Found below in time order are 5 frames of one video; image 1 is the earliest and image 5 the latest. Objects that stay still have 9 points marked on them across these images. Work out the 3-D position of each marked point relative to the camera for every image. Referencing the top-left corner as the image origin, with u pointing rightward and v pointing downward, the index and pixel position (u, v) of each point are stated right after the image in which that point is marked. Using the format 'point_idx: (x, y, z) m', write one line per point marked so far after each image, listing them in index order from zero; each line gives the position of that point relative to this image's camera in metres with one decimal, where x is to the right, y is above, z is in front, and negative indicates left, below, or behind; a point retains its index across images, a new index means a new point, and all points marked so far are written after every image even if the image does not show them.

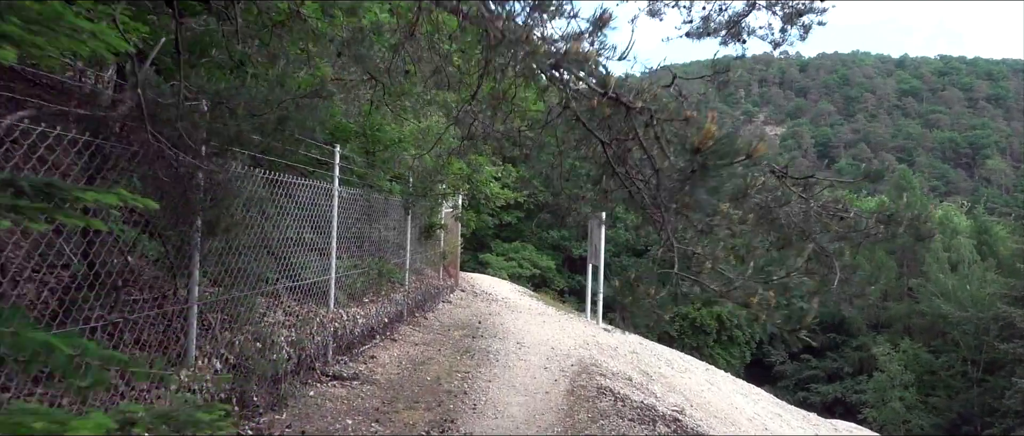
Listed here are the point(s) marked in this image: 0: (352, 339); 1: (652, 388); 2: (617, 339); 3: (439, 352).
0: (-1.1, -0.9, +4.8) m
1: (+1.0, -1.2, +5.1) m
2: (+1.1, -1.2, +7.0) m
3: (-0.5, -1.0, +5.2) m
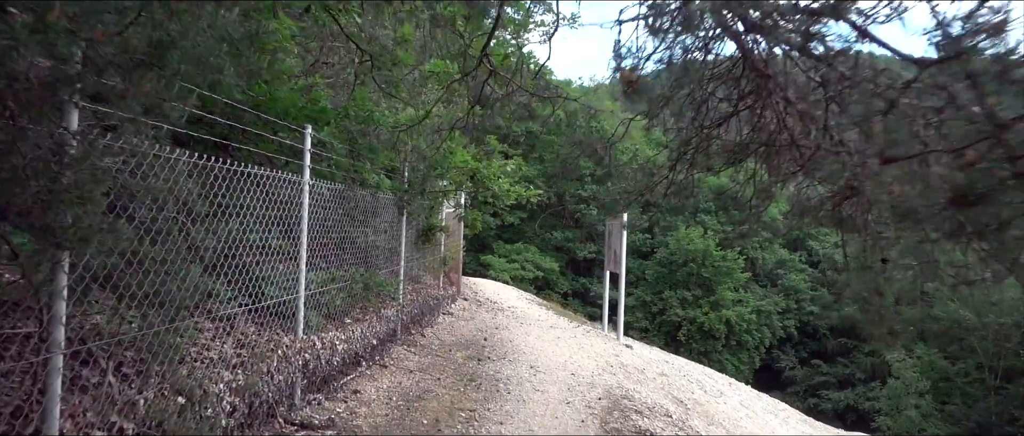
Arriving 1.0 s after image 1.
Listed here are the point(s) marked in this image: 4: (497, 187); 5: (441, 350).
0: (-1.0, -0.9, +3.9) m
1: (+1.1, -1.3, +4.3) m
2: (+1.1, -1.2, +6.1) m
3: (-0.5, -1.0, +4.3) m
4: (-0.1, +0.3, +6.9) m
5: (-0.5, -1.0, +5.1) m
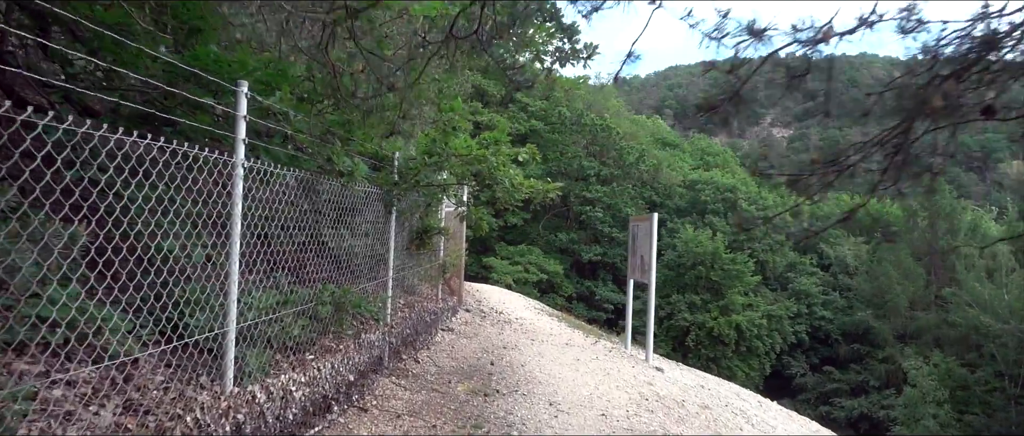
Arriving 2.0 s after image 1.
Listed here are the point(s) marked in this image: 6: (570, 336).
0: (-0.9, -0.9, +3.0) m
1: (+1.2, -1.3, +3.3) m
2: (+1.2, -1.2, +5.1) m
3: (-0.4, -1.0, +3.3) m
4: (-0.1, +0.3, +6.0) m
5: (-0.4, -1.0, +4.1) m
6: (+0.6, -1.1, +6.7) m
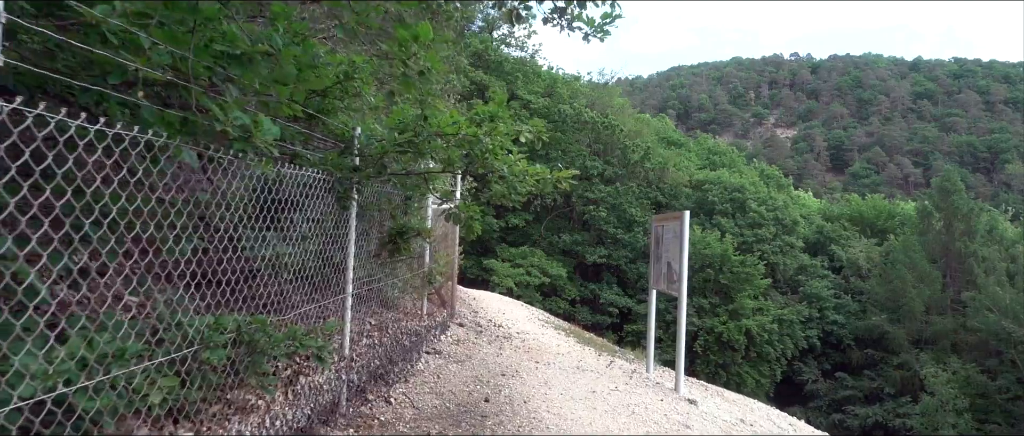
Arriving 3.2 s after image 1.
0: (-1.0, -0.8, +2.0) m
1: (+1.2, -1.3, +2.3) m
2: (+1.2, -1.2, +4.1) m
3: (-0.4, -1.0, +2.3) m
4: (-0.1, +0.3, +5.0) m
5: (-0.4, -0.9, +3.1) m
6: (+0.6, -1.1, +5.7) m
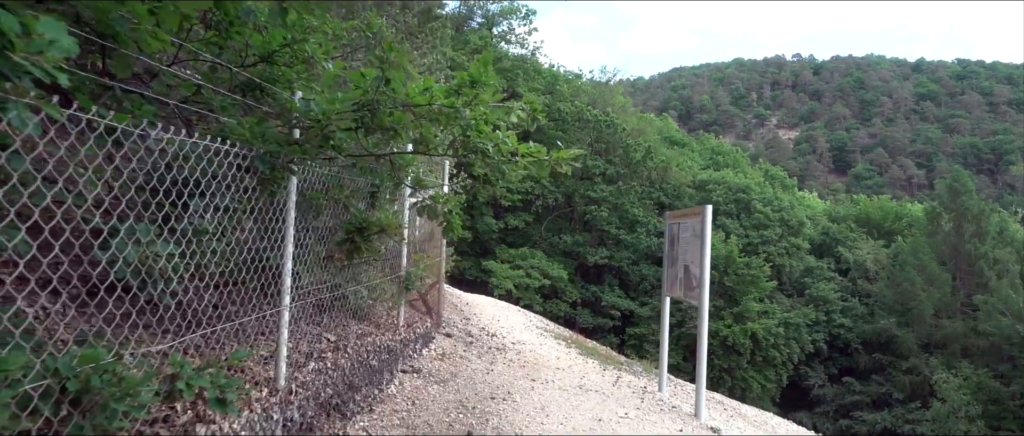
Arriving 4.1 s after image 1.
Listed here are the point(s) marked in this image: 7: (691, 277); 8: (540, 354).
0: (-1.0, -0.8, +1.3) m
1: (+1.1, -1.2, +1.6) m
2: (+1.2, -1.2, +3.5) m
3: (-0.4, -1.0, +1.7) m
4: (-0.1, +0.3, +4.3) m
5: (-0.5, -0.9, +2.5) m
6: (+0.5, -1.1, +5.1) m
7: (+1.1, -0.3, +4.2) m
8: (+0.2, -1.1, +5.6) m
